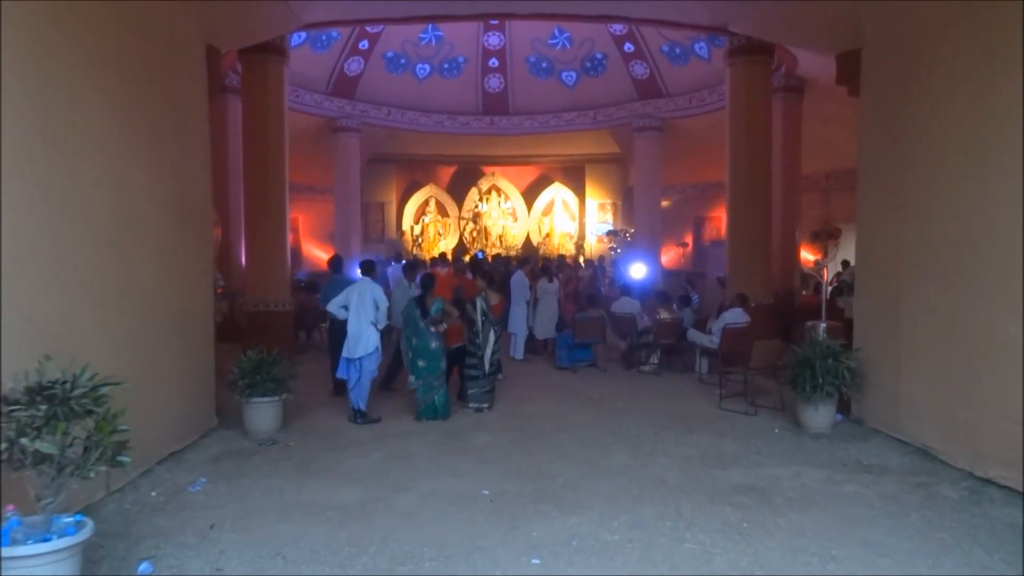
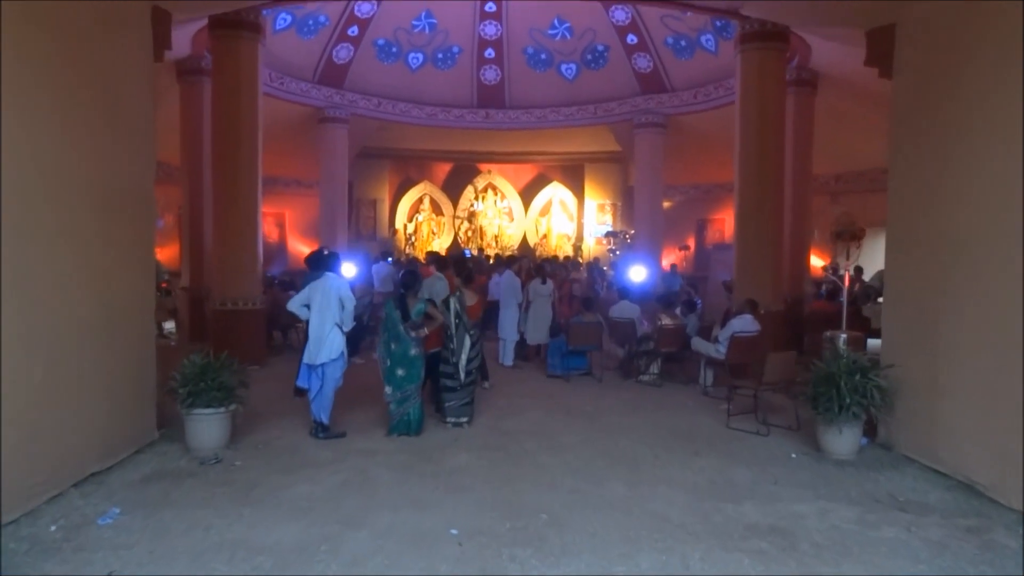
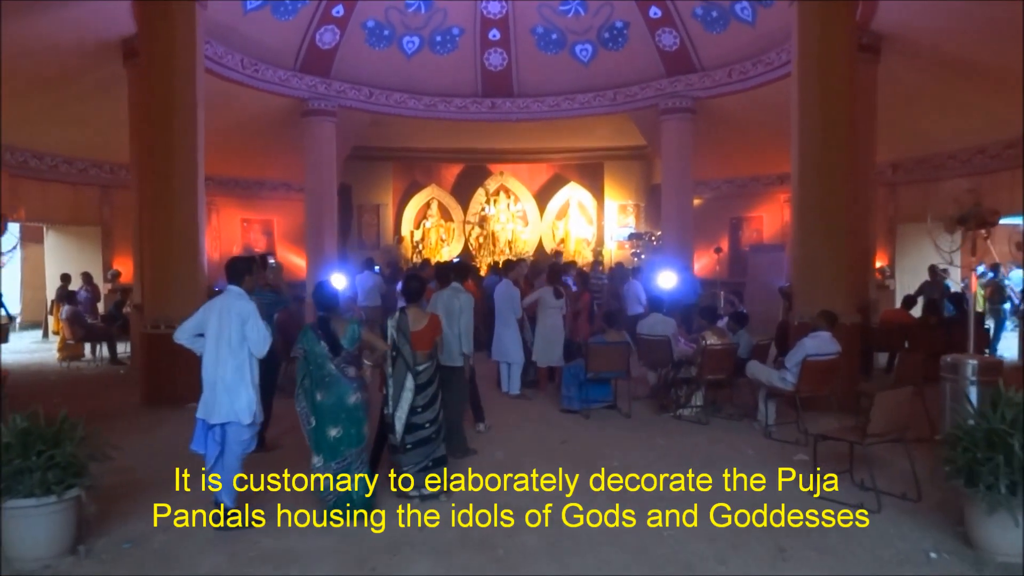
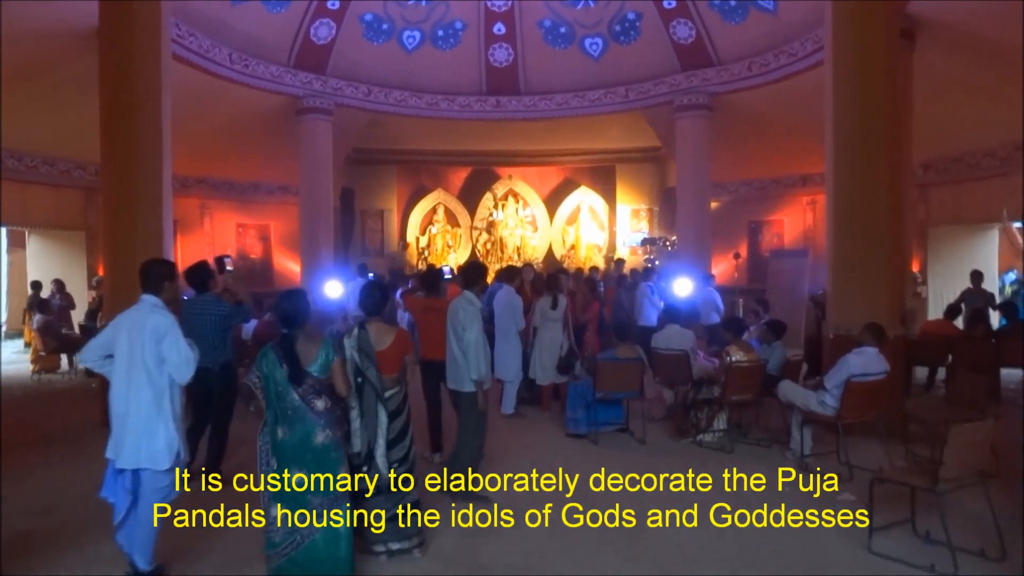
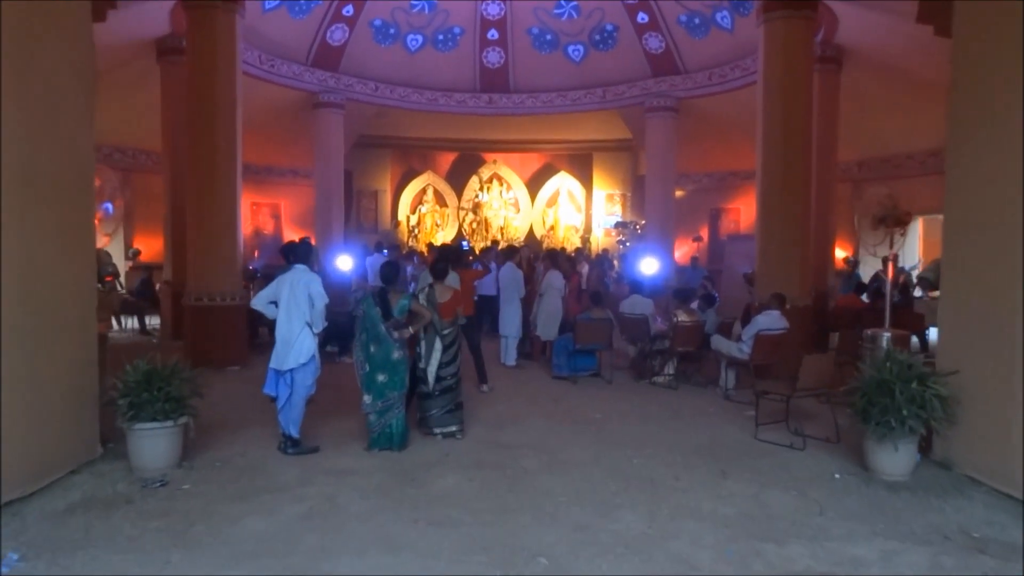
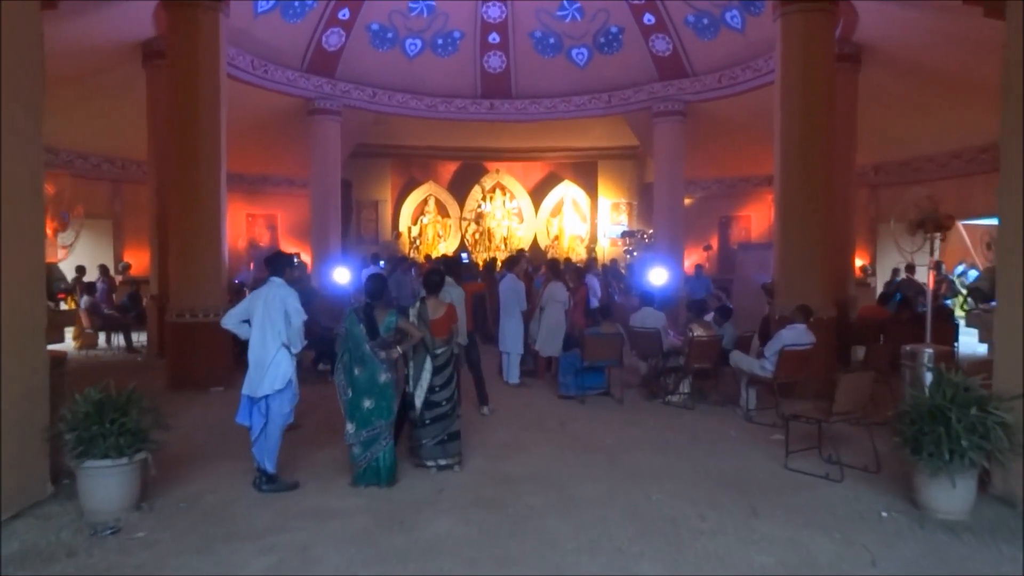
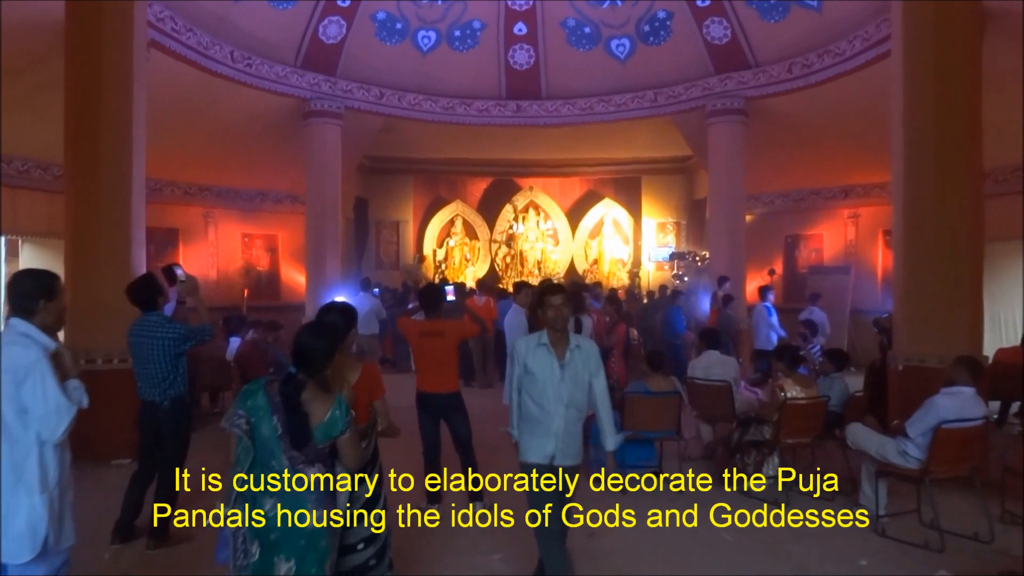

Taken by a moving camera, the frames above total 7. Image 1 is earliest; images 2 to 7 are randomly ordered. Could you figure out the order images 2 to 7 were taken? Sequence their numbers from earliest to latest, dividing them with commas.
2, 5, 6, 3, 4, 7
